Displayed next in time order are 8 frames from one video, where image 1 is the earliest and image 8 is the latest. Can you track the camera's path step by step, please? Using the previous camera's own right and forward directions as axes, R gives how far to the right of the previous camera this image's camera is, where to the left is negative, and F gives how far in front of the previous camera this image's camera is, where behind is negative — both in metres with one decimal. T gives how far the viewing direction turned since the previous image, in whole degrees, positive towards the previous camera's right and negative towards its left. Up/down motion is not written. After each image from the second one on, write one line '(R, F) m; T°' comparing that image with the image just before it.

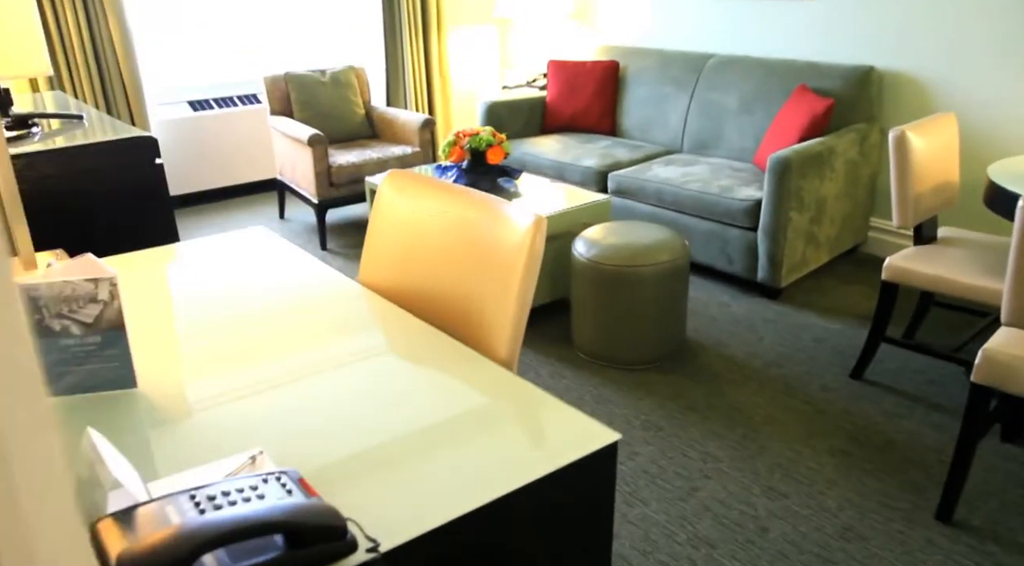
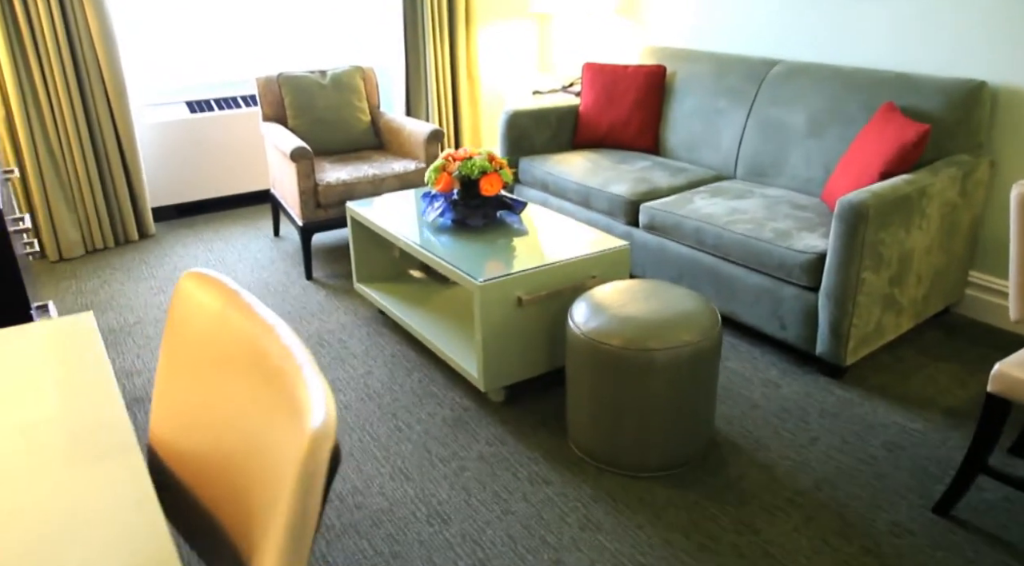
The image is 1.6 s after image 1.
(+0.2, +0.6) m; -5°
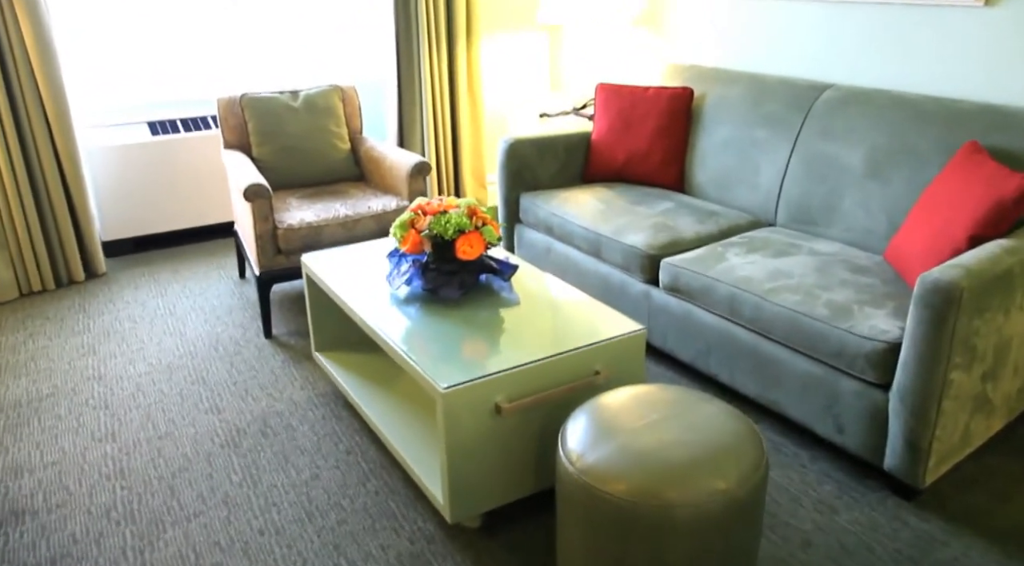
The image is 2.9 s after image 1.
(+0.1, +0.6) m; -2°
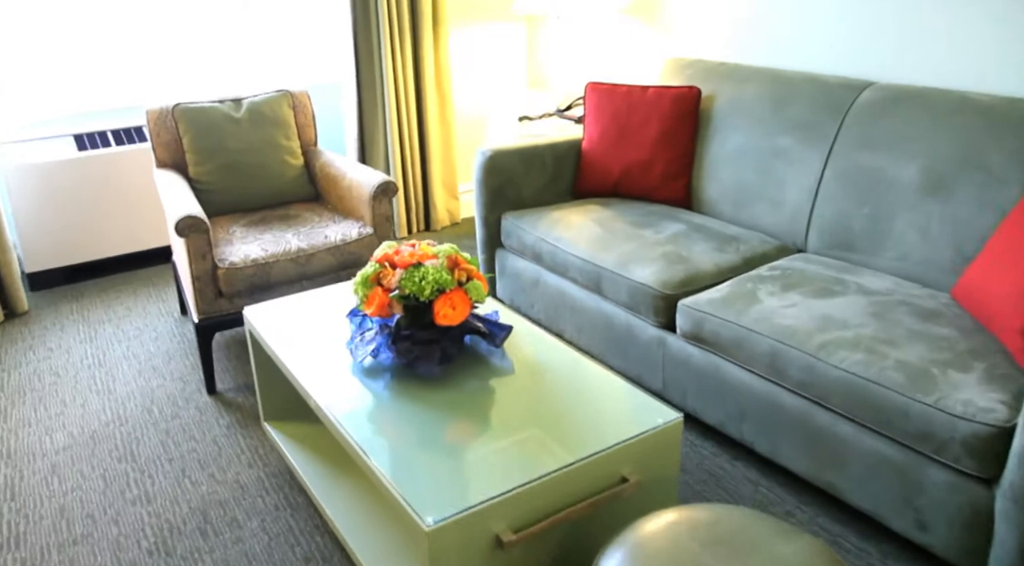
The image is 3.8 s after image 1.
(0.0, +0.4) m; +2°
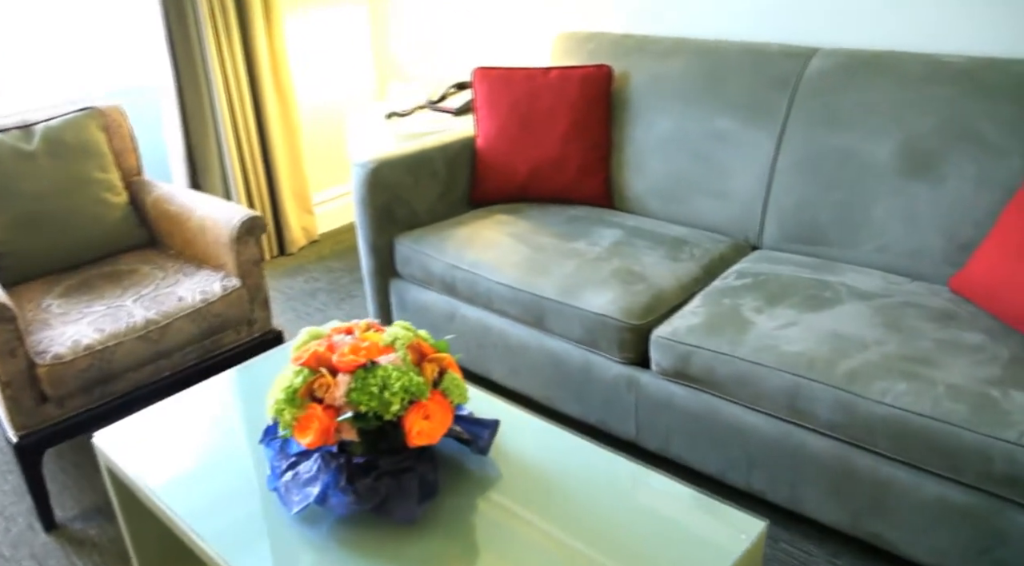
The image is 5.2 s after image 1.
(-0.2, +0.5) m; +12°
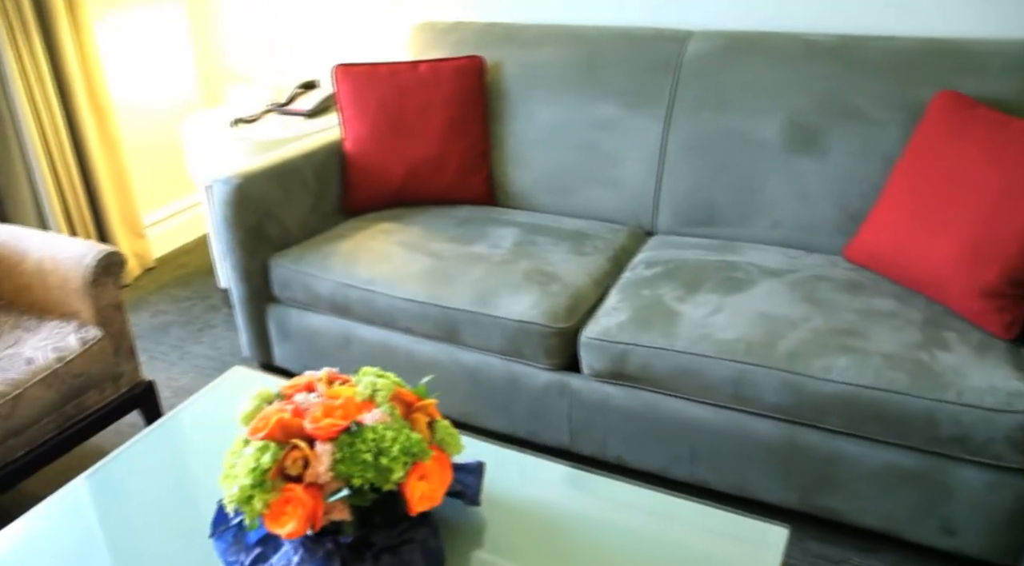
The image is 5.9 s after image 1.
(-0.2, +0.1) m; +13°
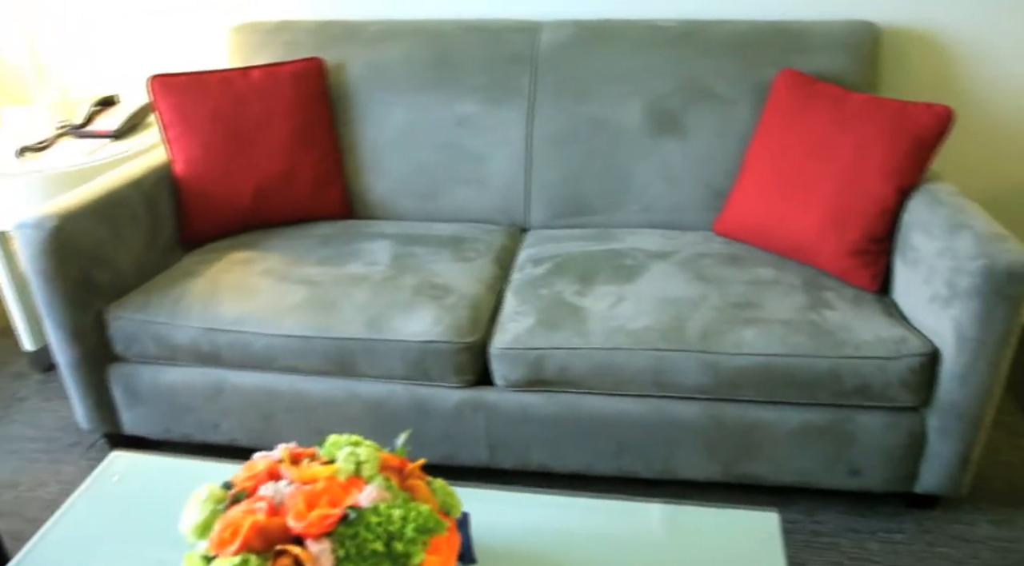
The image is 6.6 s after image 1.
(-0.2, +0.1) m; +15°
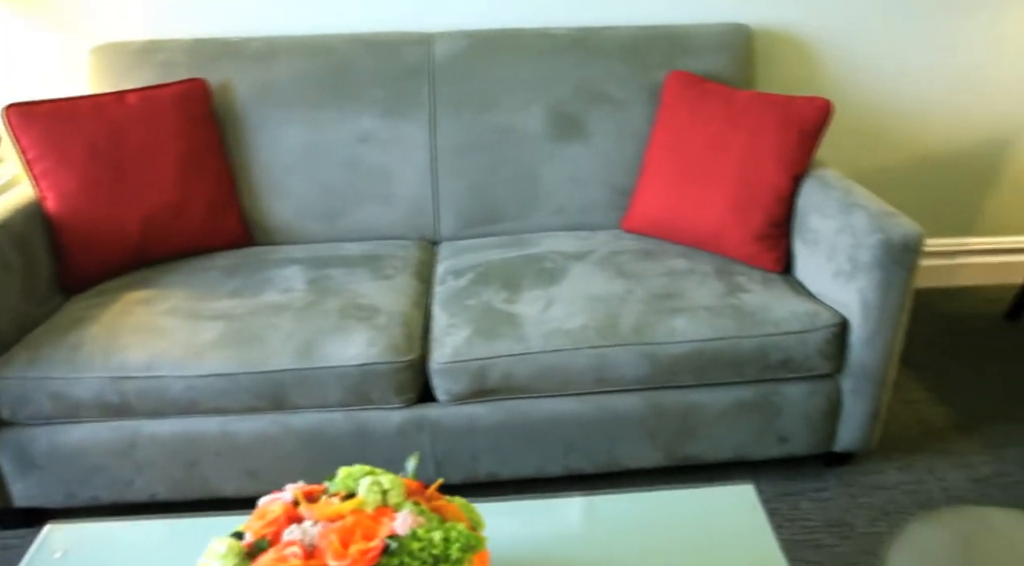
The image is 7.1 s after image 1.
(-0.2, 0.0) m; +12°
